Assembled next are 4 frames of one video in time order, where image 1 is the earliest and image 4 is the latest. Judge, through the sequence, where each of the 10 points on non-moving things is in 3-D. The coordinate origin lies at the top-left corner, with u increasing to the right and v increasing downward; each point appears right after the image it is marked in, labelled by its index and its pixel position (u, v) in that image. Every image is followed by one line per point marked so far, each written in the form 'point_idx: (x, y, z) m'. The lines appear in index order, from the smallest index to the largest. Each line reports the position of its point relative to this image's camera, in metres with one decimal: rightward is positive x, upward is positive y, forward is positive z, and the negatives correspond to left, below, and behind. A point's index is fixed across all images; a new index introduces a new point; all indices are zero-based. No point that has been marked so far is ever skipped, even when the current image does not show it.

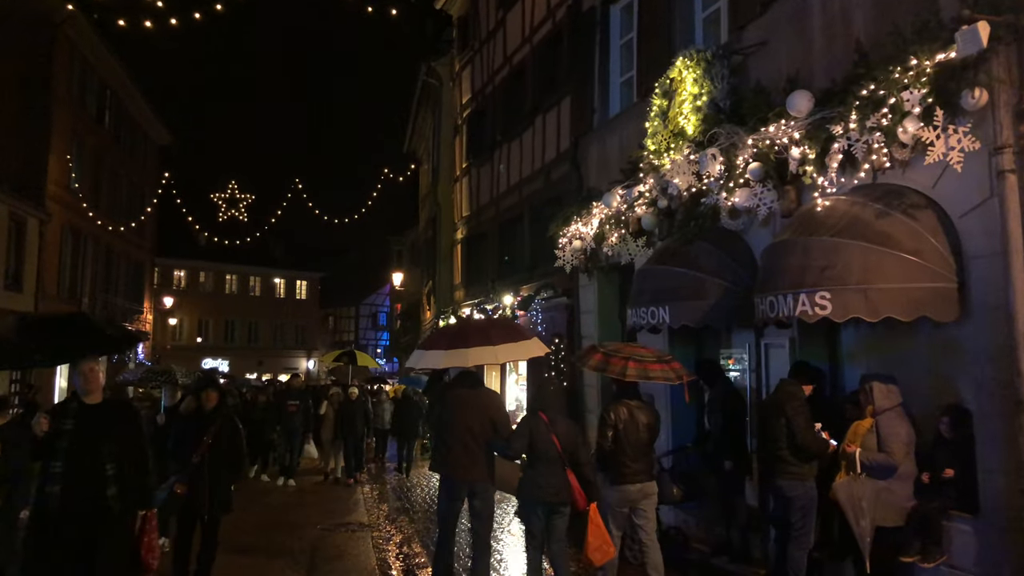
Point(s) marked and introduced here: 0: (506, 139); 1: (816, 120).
0: (-0.1, +2.6, +14.7) m
1: (+2.2, +1.2, +6.3) m
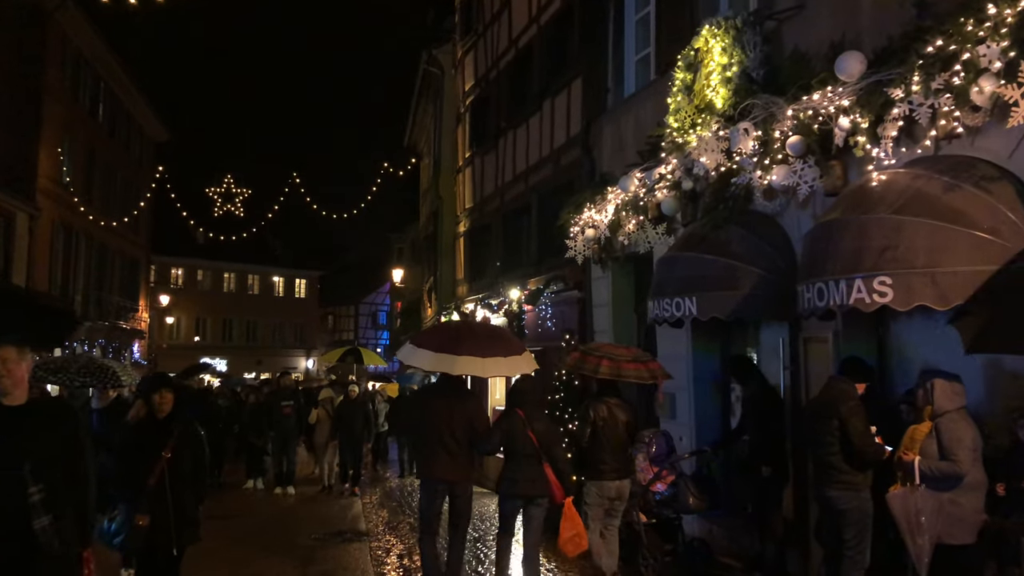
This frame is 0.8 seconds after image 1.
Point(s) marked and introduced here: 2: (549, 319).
0: (0.0, +2.7, +14.0) m
1: (+2.3, +1.3, +5.6) m
2: (+0.5, -0.4, +11.4) m
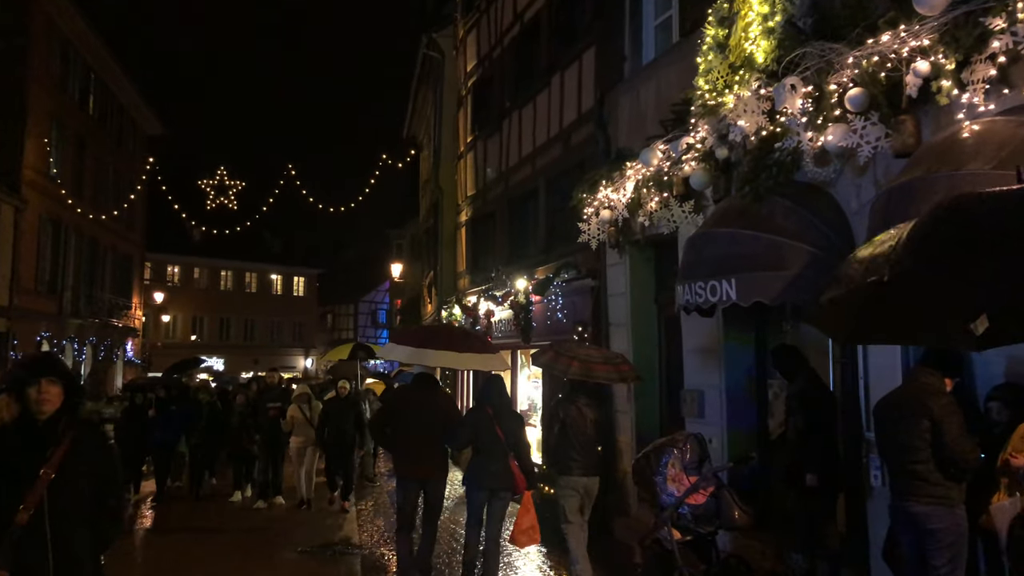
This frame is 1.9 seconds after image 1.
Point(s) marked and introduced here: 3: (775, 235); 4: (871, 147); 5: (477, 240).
0: (+0.1, +2.8, +13.1) m
1: (+2.4, +1.5, +4.6) m
2: (+0.6, -0.3, +10.5) m
3: (+1.8, +0.4, +6.0) m
4: (+2.3, +0.9, +5.5) m
5: (-0.6, +0.9, +15.2) m
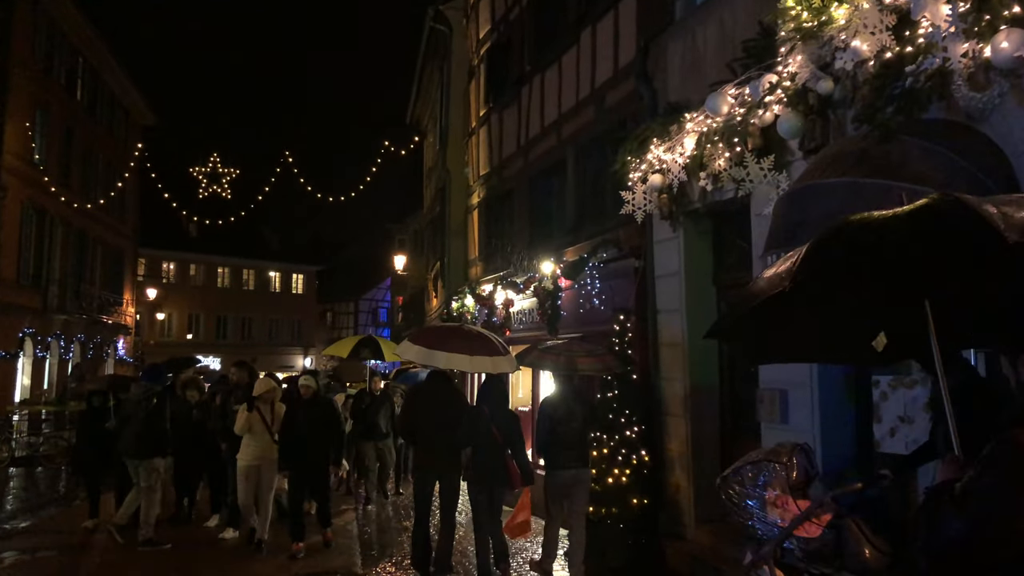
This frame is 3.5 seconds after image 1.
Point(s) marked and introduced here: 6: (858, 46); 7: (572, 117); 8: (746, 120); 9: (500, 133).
0: (+0.3, +3.0, +11.6) m
1: (+2.7, +1.6, +3.2) m
2: (+0.9, -0.1, +9.1) m
3: (+2.1, +0.6, +4.5) m
4: (+2.6, +1.1, +4.0) m
5: (-0.3, +1.0, +13.7) m
6: (+2.0, +1.4, +4.9) m
7: (+0.7, +2.1, +10.3) m
8: (+1.7, +1.2, +6.3) m
9: (-0.2, +2.4, +13.1) m
